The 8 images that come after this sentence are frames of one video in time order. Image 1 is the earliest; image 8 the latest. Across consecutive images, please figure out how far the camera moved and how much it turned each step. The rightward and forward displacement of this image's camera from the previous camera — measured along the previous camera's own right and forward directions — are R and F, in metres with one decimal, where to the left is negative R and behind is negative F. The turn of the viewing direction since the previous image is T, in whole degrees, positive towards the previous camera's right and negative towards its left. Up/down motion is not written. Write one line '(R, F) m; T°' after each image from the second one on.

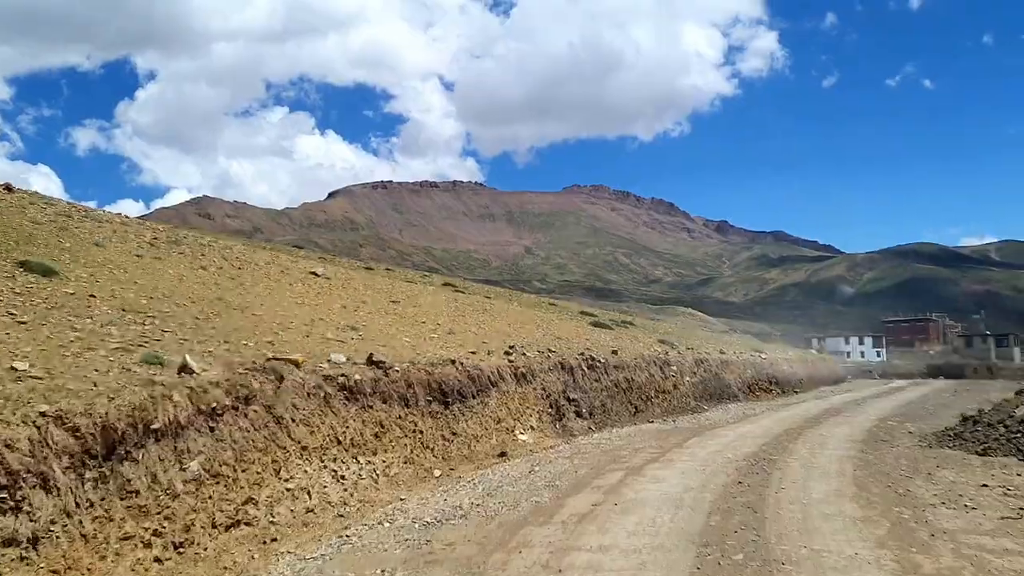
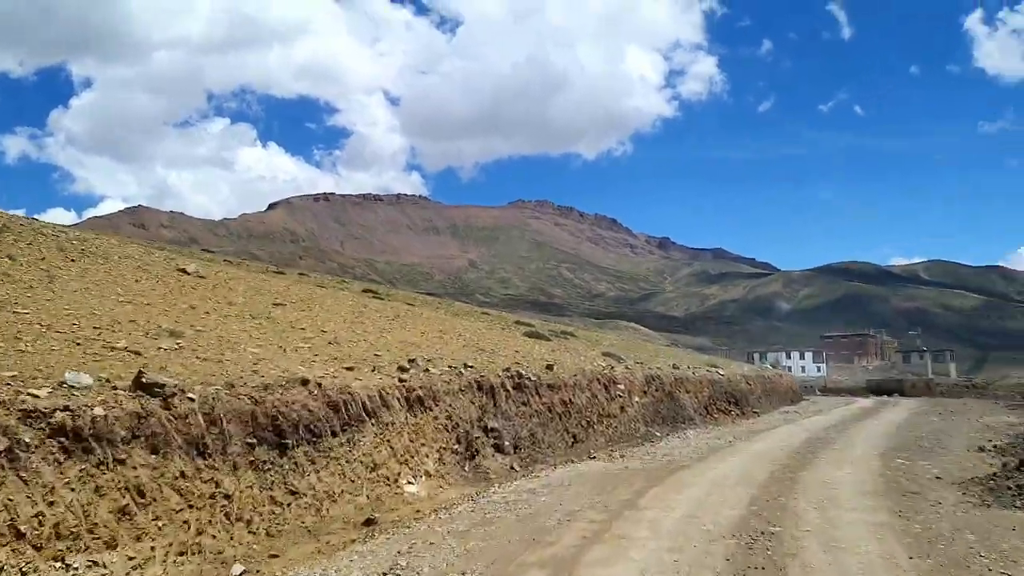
(+1.1, +6.5) m; +4°
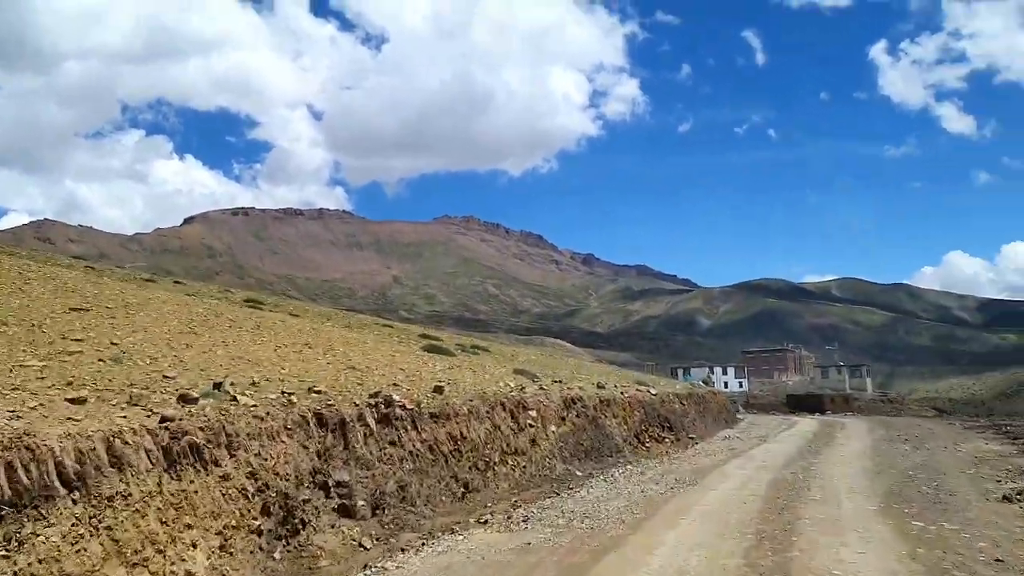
(+1.3, +6.4) m; +5°
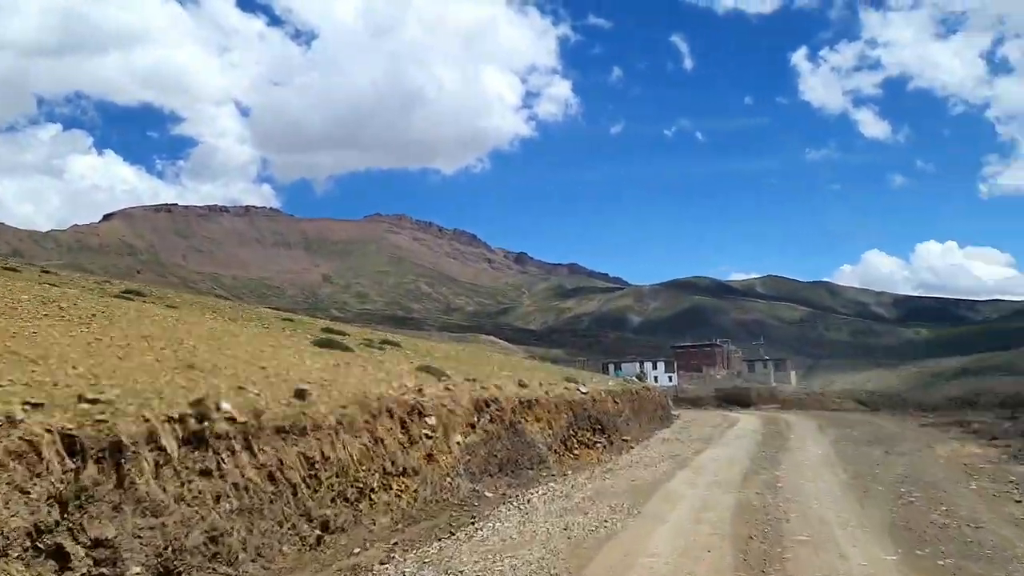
(+0.9, +5.0) m; +5°
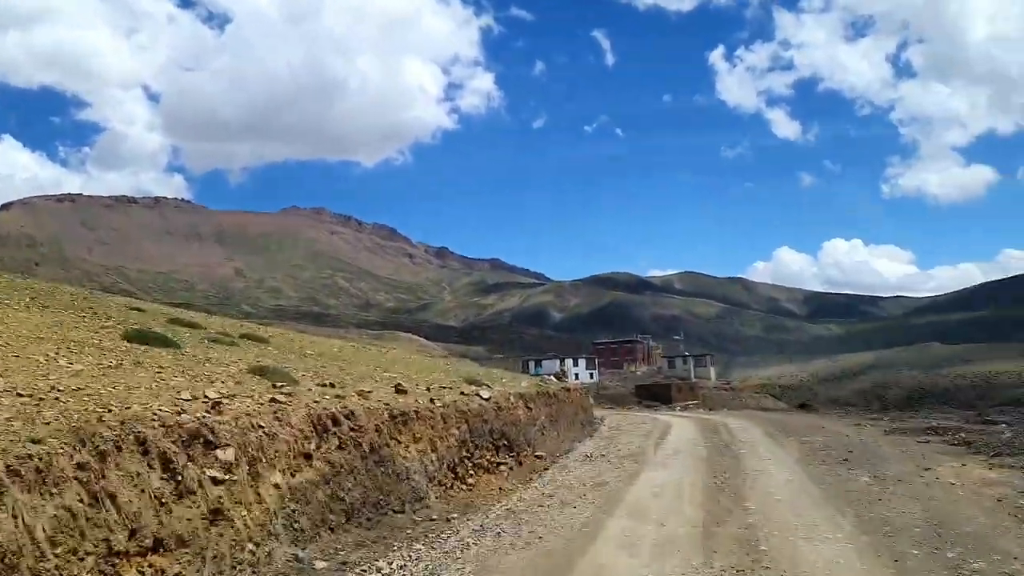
(+1.1, +6.4) m; +5°
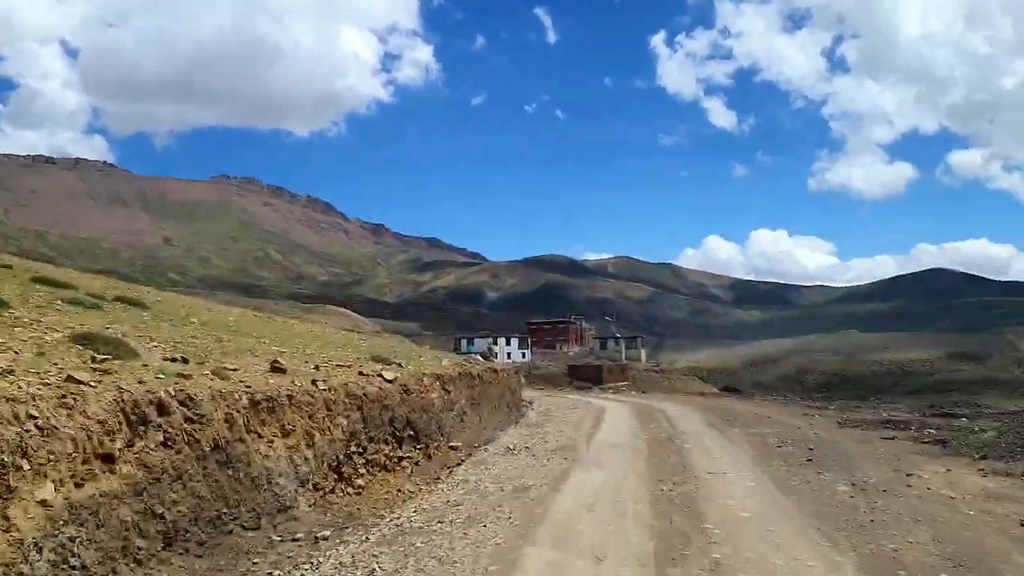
(+0.5, +3.7) m; +4°
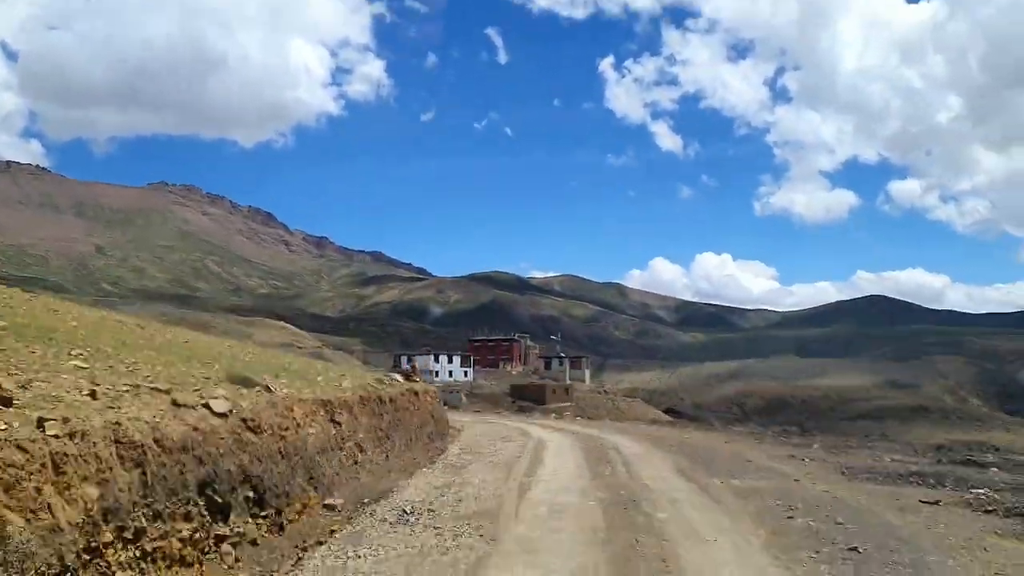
(+0.8, +6.3) m; +4°
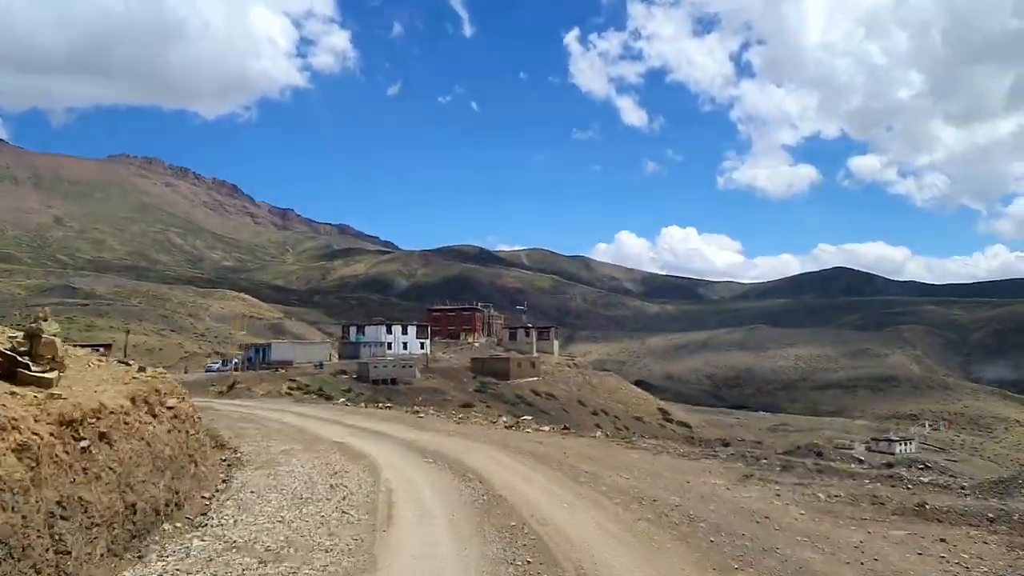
(+1.7, +19.8) m; +2°
